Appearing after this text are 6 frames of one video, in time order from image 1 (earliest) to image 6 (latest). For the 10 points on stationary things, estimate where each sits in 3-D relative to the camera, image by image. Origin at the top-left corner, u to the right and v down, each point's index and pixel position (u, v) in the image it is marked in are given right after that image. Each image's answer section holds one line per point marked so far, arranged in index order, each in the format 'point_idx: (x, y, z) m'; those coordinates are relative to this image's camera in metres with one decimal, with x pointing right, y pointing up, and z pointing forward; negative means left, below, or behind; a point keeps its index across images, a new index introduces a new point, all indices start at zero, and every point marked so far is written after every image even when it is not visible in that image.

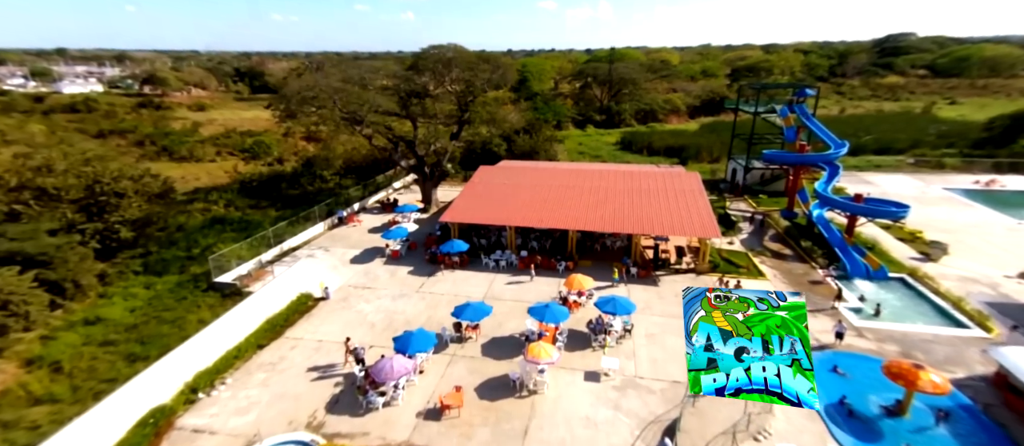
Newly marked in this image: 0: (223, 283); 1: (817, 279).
0: (-11.8, -2.4, +17.9) m
1: (+12.7, -2.4, +18.3) m
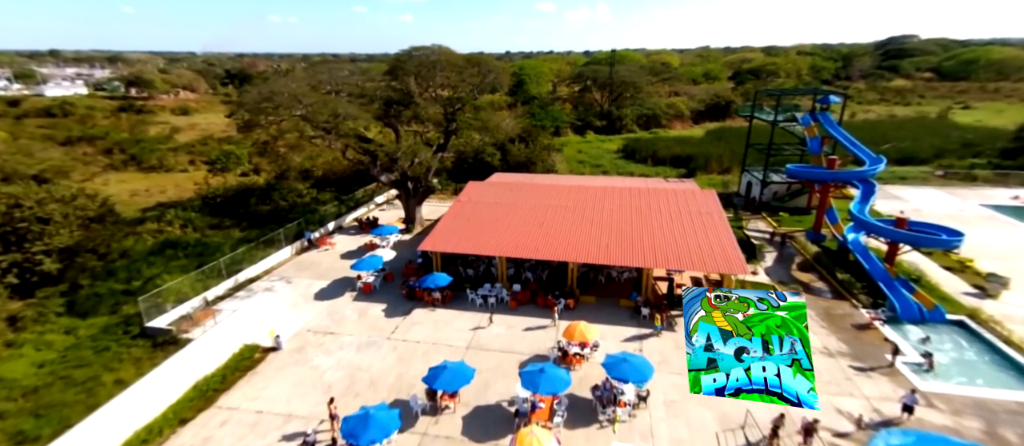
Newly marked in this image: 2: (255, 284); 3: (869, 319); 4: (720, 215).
0: (-12.2, -3.6, +15.0) m
1: (+12.3, -3.5, +15.4) m
2: (-11.0, -2.6, +18.7) m
3: (+12.7, -3.4, +15.6) m
4: (+9.4, +0.4, +19.6) m
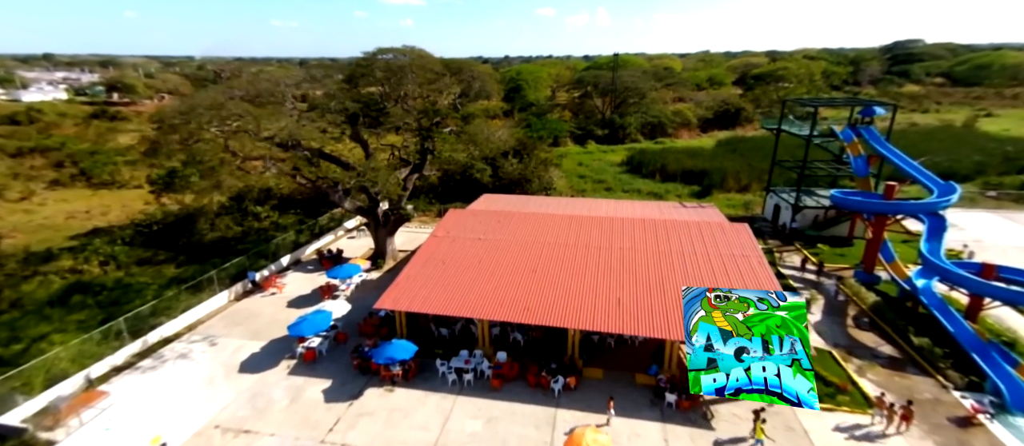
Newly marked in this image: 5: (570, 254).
0: (-12.7, -5.1, +11.0) m
1: (+11.8, -5.1, +11.5) m
2: (-11.5, -4.2, +14.8) m
3: (+12.1, -5.0, +11.7) m
4: (+8.8, -1.2, +15.7) m
5: (+2.2, -1.1, +16.1) m
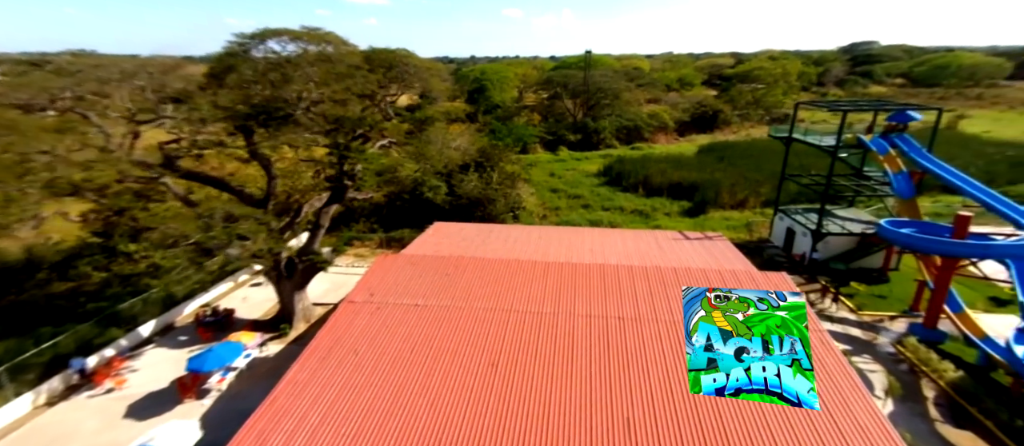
0: (-13.5, -6.9, +4.9) m
1: (+10.9, -6.4, +7.0) m
2: (-12.6, -6.0, +8.7) m
3: (+11.2, -6.3, +7.2) m
4: (+7.6, -2.6, +11.0) m
5: (+0.9, -2.6, +11.0) m
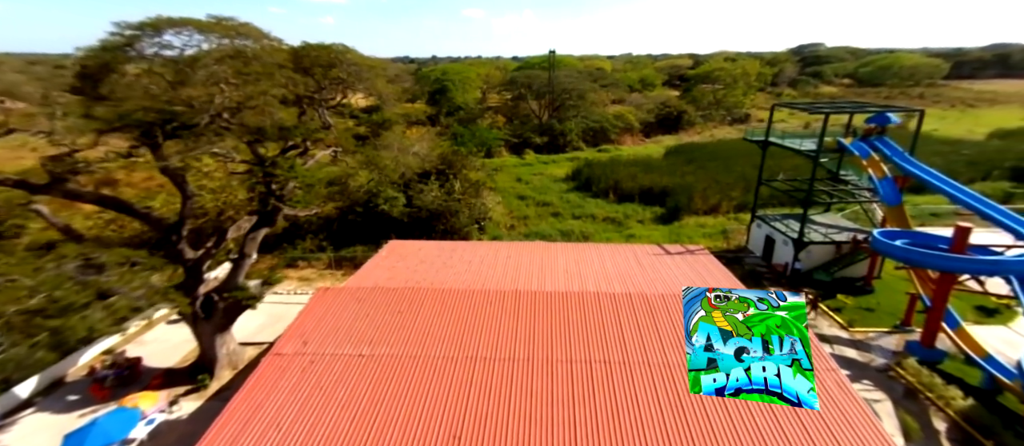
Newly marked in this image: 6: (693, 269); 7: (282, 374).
0: (-13.6, -7.9, +2.0) m
1: (+10.5, -6.8, +5.9) m
2: (-13.0, -6.9, +5.9) m
3: (+10.8, -6.7, +6.1) m
4: (+6.8, -3.1, +9.7) m
5: (+0.2, -3.3, +9.1) m
6: (+5.9, -1.5, +14.3) m
7: (-5.0, -3.2, +9.5) m
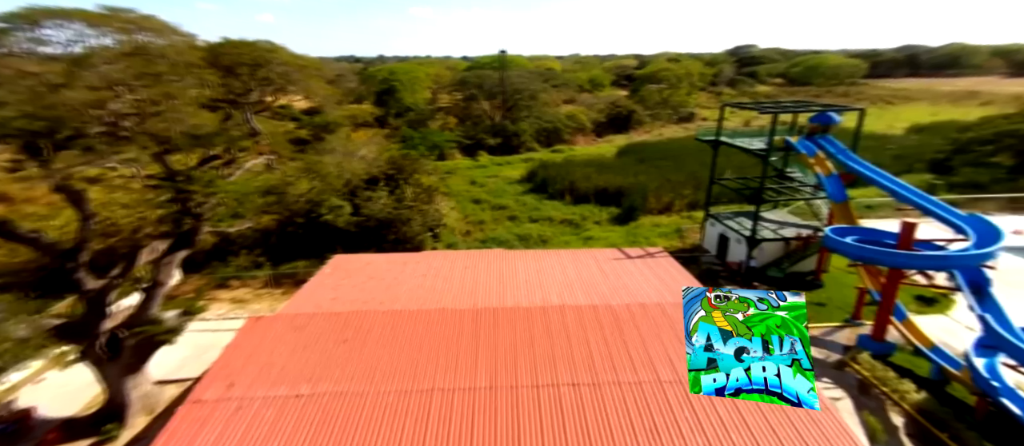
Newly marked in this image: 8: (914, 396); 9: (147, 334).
0: (-13.4, -8.7, -0.2) m
1: (+10.1, -6.7, +6.1) m
2: (-13.2, -7.7, +3.7) m
3: (+10.5, -6.6, +6.4) m
4: (+6.0, -3.2, +9.5) m
5: (-0.6, -3.6, +8.2) m
6: (+4.6, -1.6, +13.9) m
7: (-5.8, -3.7, +8.1) m
8: (+10.5, -4.5, +11.5) m
9: (-9.1, -2.7, +11.0) m
